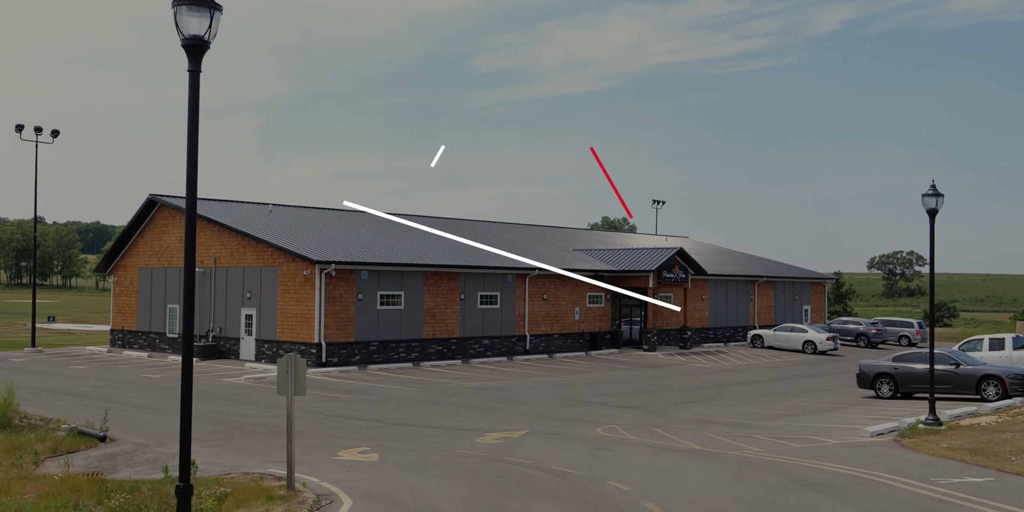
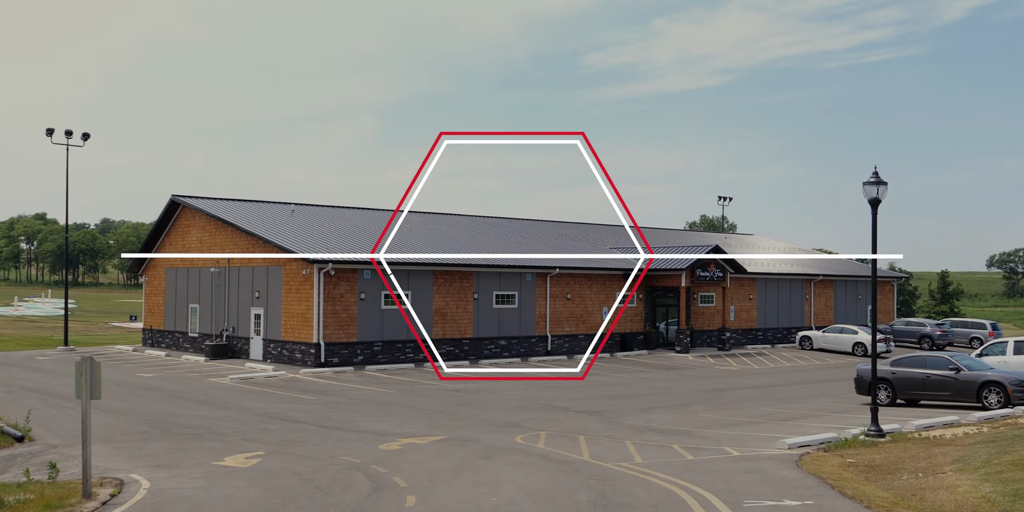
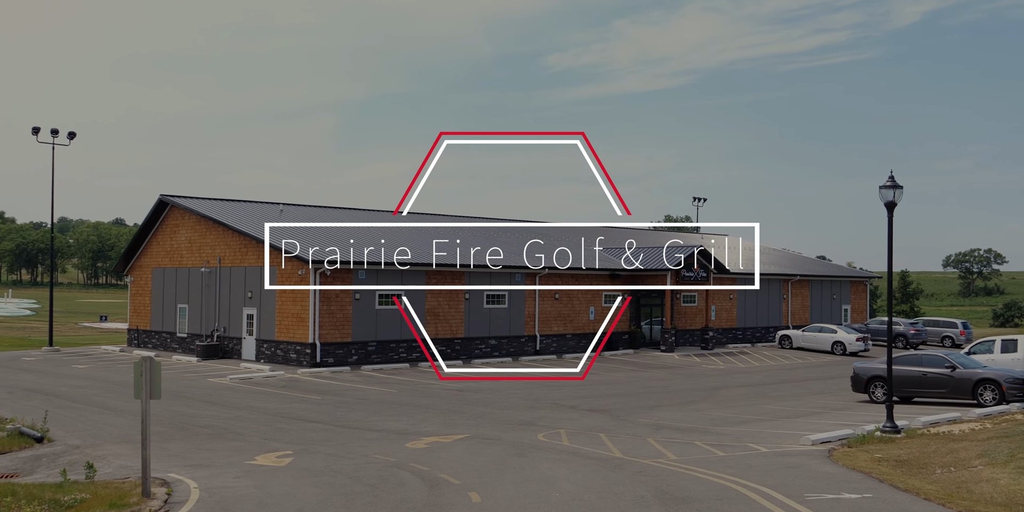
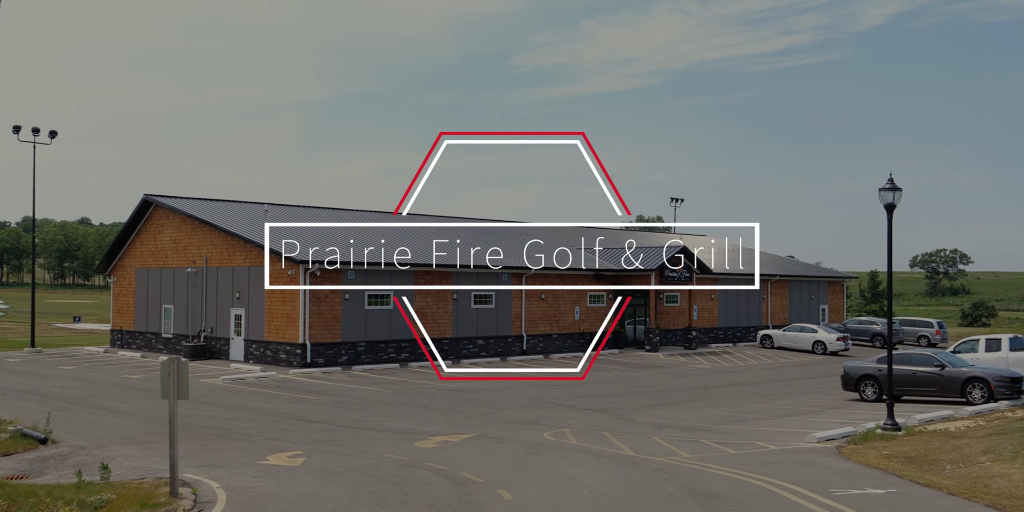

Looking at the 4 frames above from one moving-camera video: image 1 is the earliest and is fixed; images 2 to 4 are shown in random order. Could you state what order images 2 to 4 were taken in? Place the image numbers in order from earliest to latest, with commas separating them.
4, 3, 2
